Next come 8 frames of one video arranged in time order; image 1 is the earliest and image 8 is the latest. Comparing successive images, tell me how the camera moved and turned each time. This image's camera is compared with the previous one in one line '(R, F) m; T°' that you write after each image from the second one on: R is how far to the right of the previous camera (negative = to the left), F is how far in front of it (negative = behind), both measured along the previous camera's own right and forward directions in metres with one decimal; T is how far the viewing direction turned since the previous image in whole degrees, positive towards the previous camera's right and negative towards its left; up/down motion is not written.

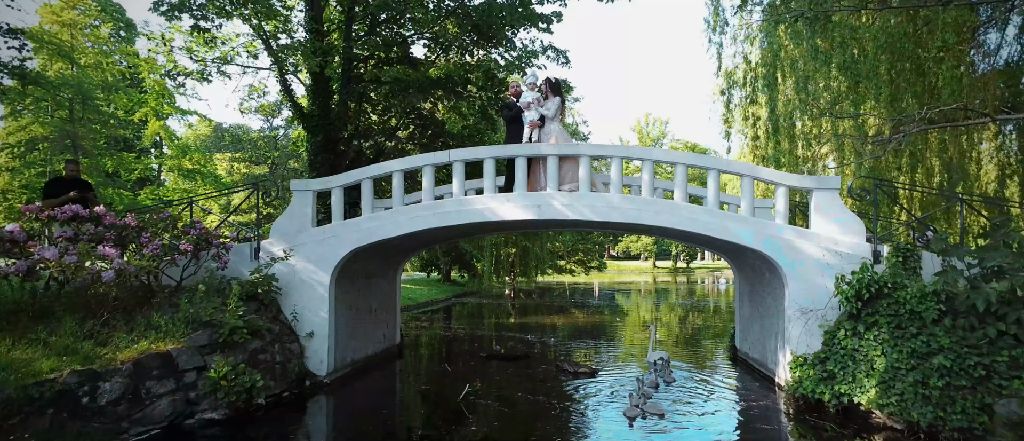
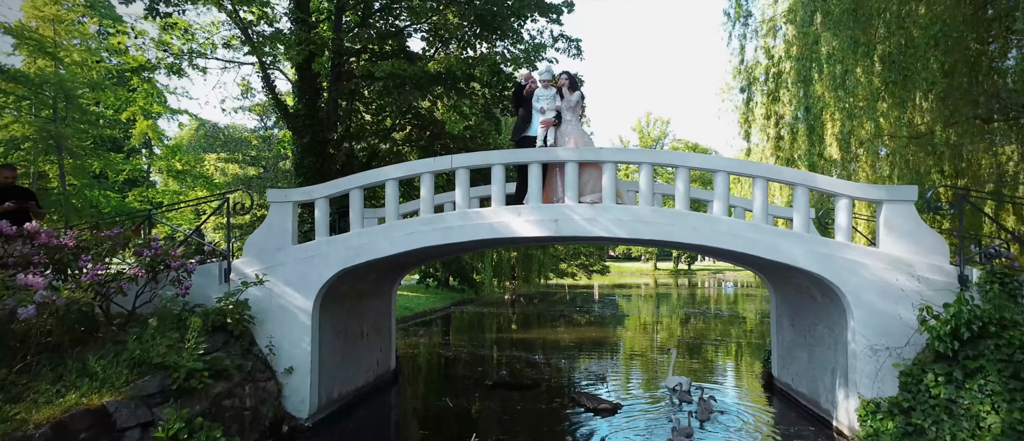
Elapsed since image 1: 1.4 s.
(-0.1, +1.1) m; 0°
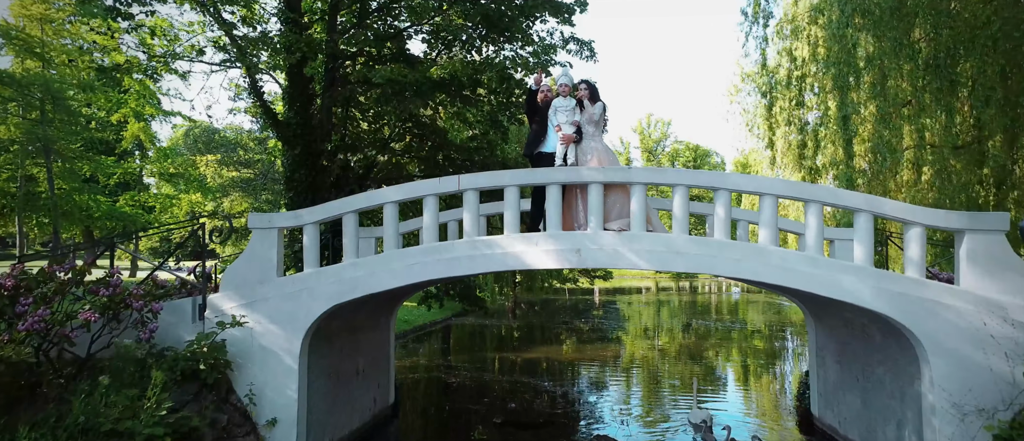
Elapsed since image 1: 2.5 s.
(-0.2, +0.8) m; 0°
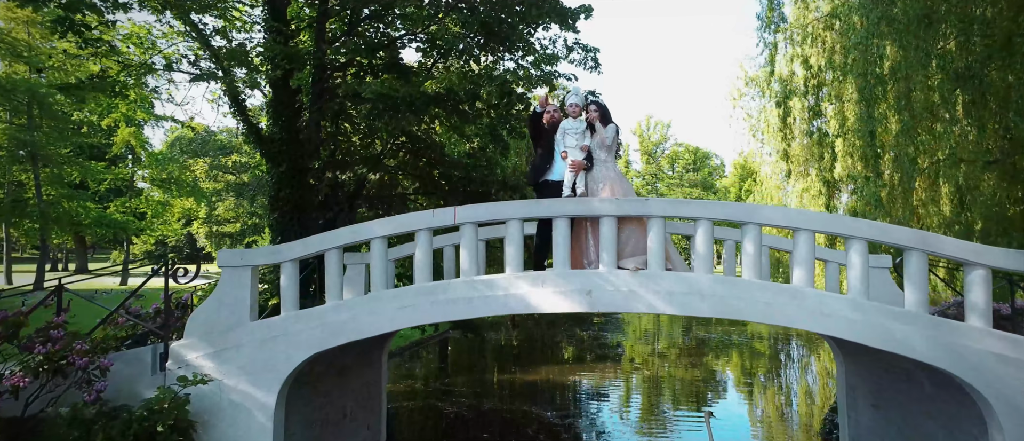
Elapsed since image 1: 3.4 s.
(0.0, +0.6) m; 0°
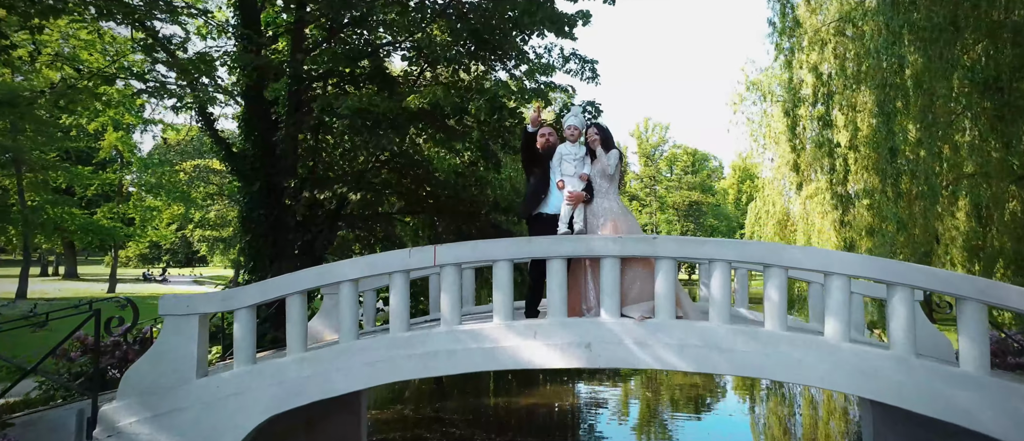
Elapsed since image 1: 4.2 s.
(+0.1, +0.7) m; 0°
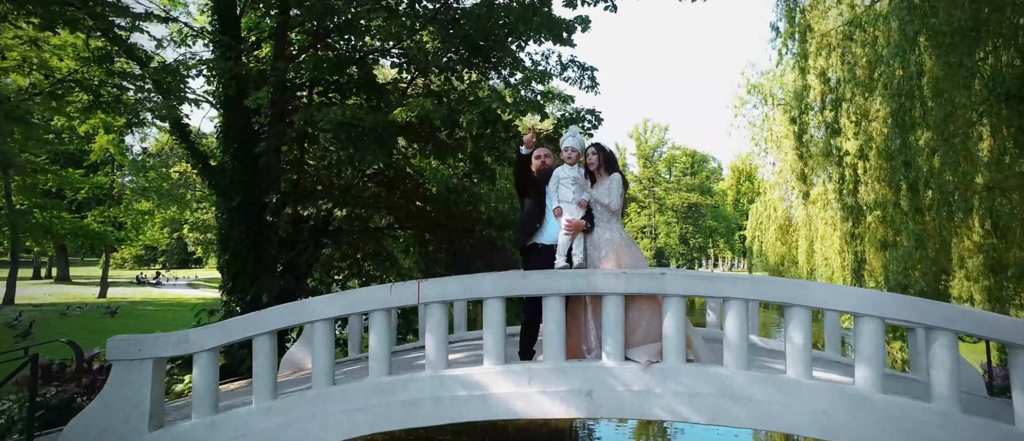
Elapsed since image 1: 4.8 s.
(0.0, +0.5) m; 0°
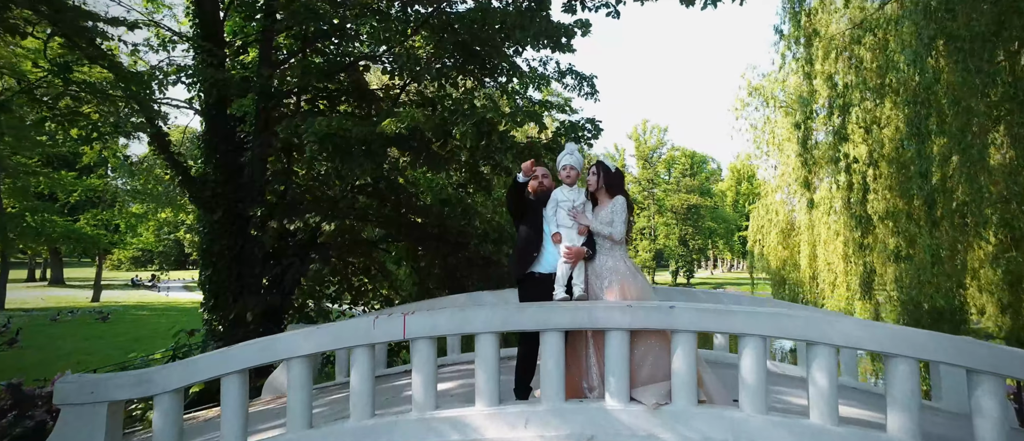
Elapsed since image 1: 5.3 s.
(0.0, +0.4) m; 0°
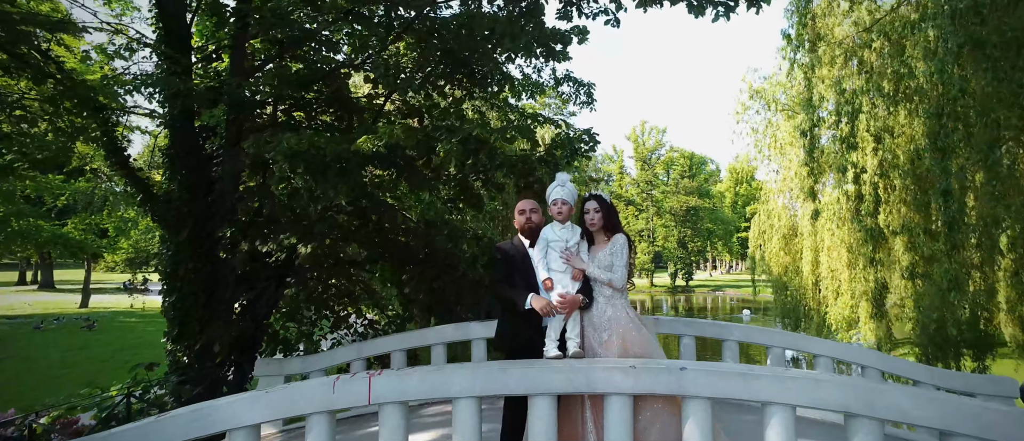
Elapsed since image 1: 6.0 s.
(+0.1, +0.6) m; 0°
